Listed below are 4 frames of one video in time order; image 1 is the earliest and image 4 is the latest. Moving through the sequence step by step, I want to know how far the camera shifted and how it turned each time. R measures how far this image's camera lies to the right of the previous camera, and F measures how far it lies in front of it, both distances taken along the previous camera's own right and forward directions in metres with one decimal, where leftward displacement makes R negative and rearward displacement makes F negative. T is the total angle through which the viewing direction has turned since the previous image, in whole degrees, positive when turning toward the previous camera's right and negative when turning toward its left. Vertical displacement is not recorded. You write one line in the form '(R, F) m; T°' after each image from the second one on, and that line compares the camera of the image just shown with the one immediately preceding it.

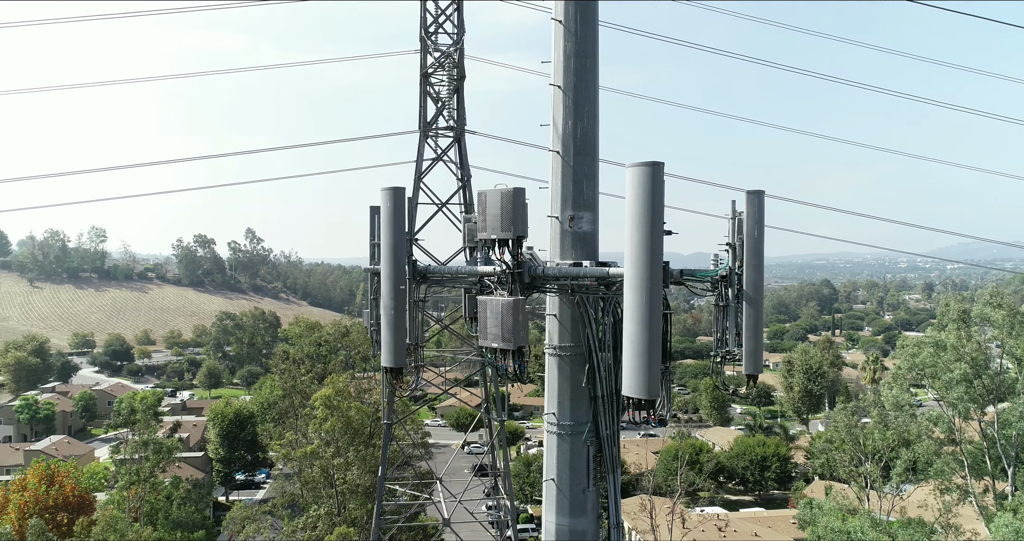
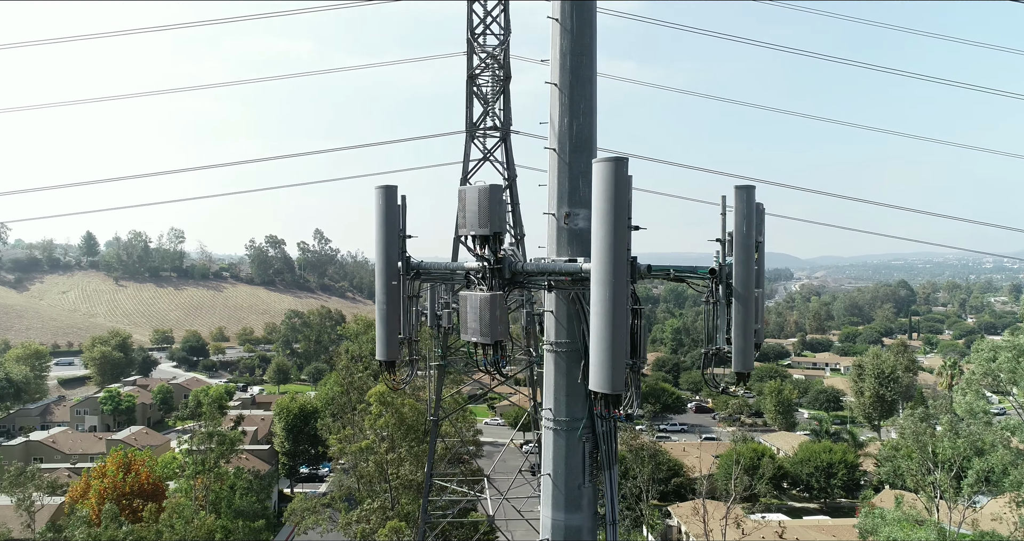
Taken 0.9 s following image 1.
(+0.3, 0.0) m; -5°
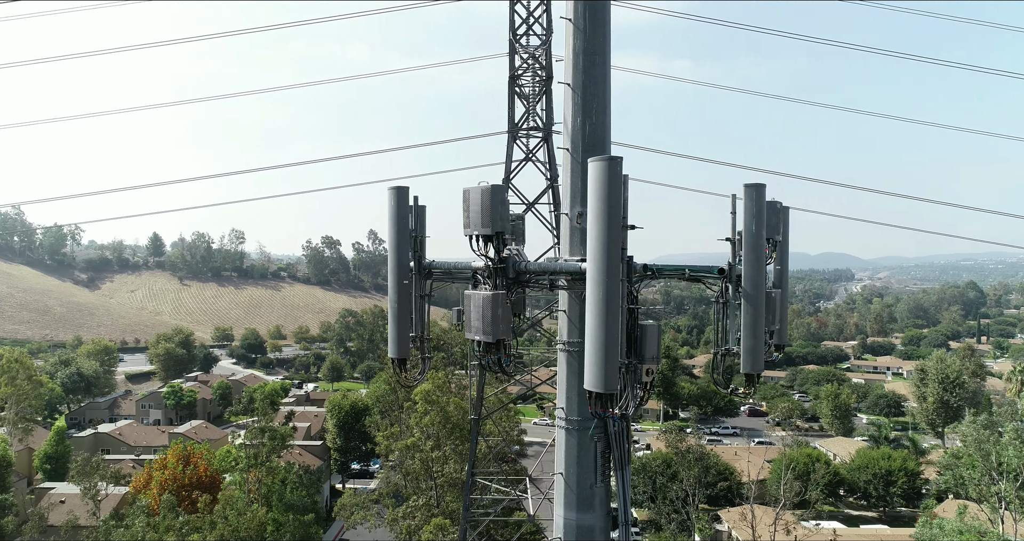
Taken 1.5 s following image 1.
(+0.2, 0.0) m; -4°
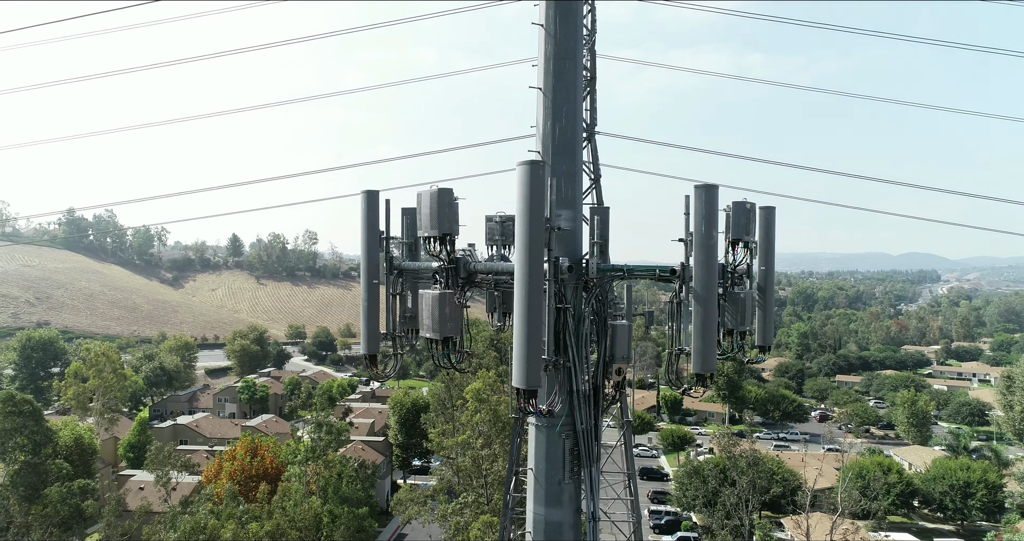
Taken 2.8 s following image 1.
(+0.5, -0.1) m; -5°
